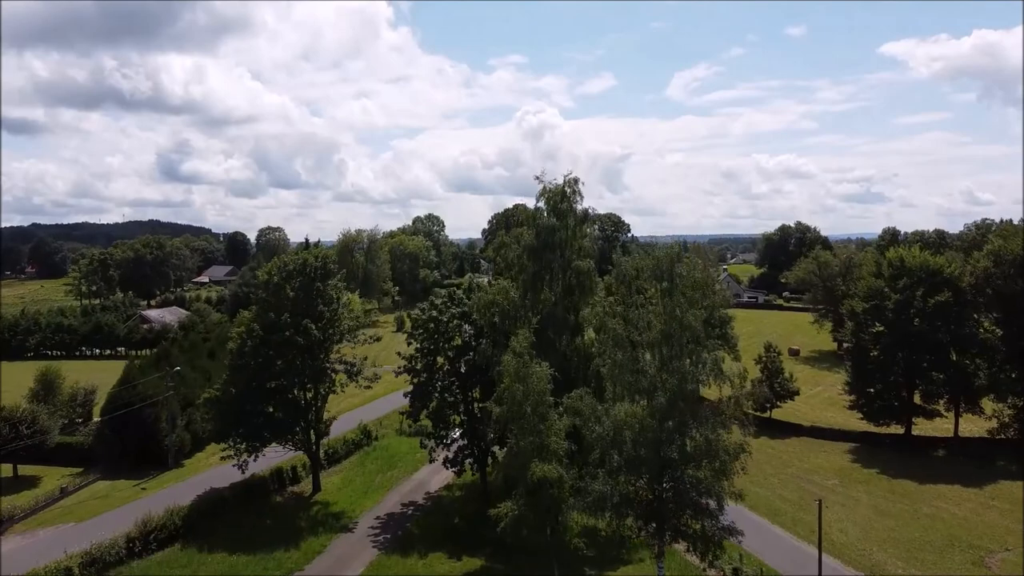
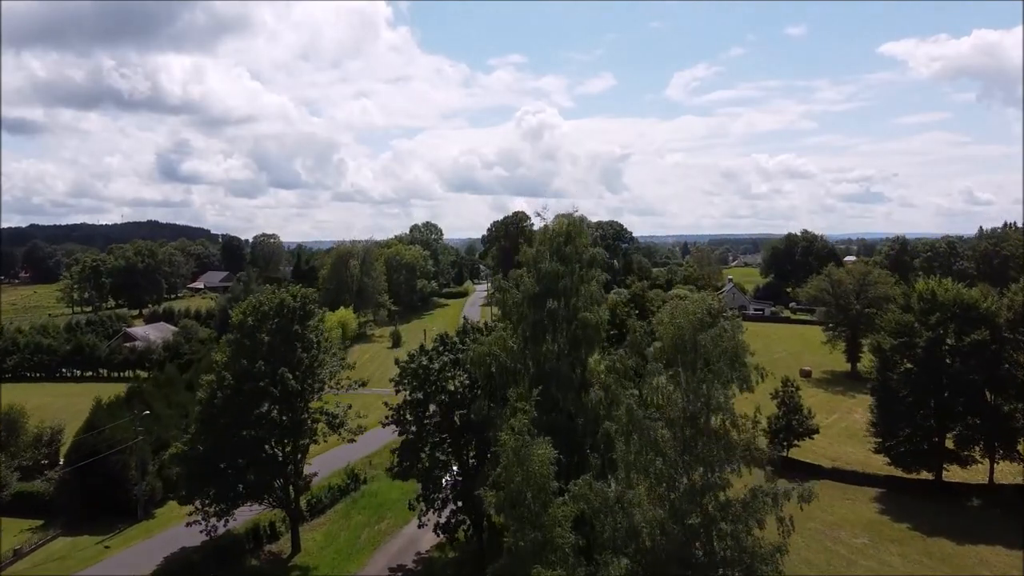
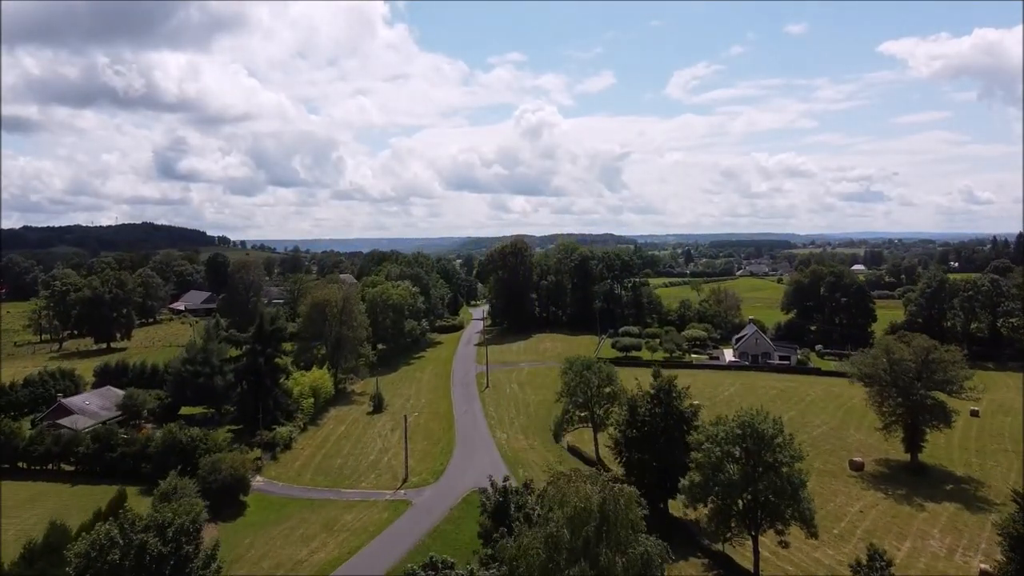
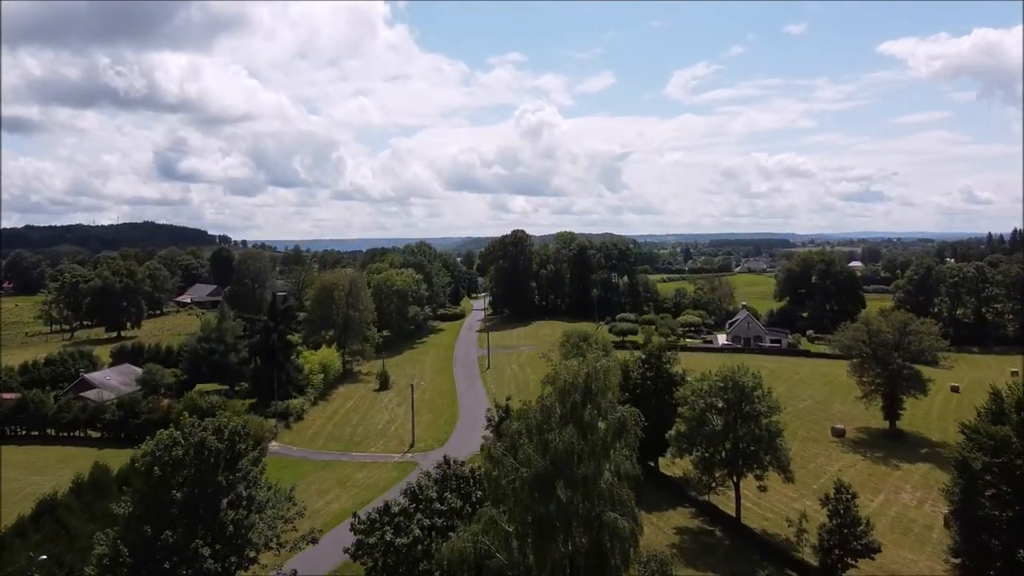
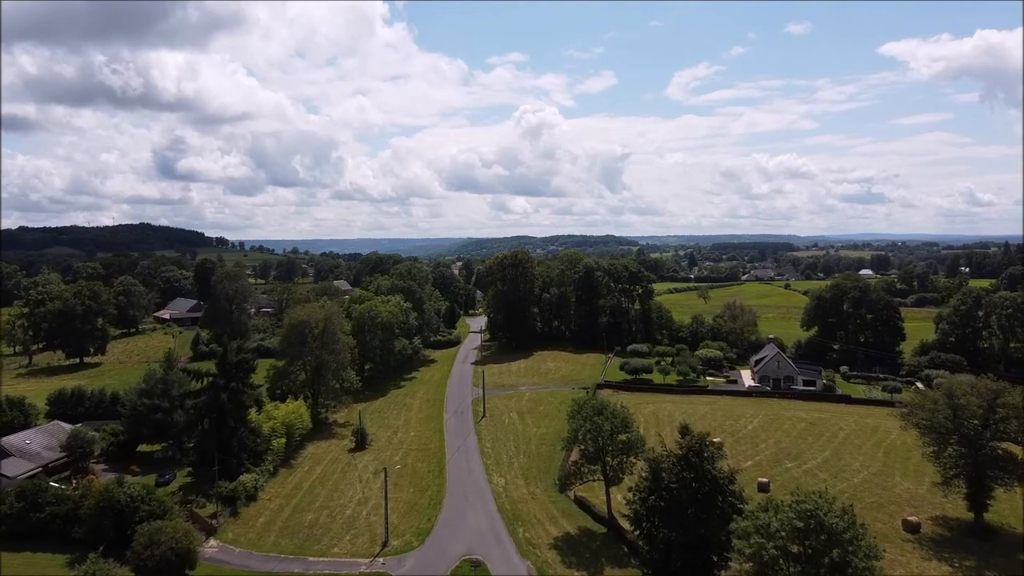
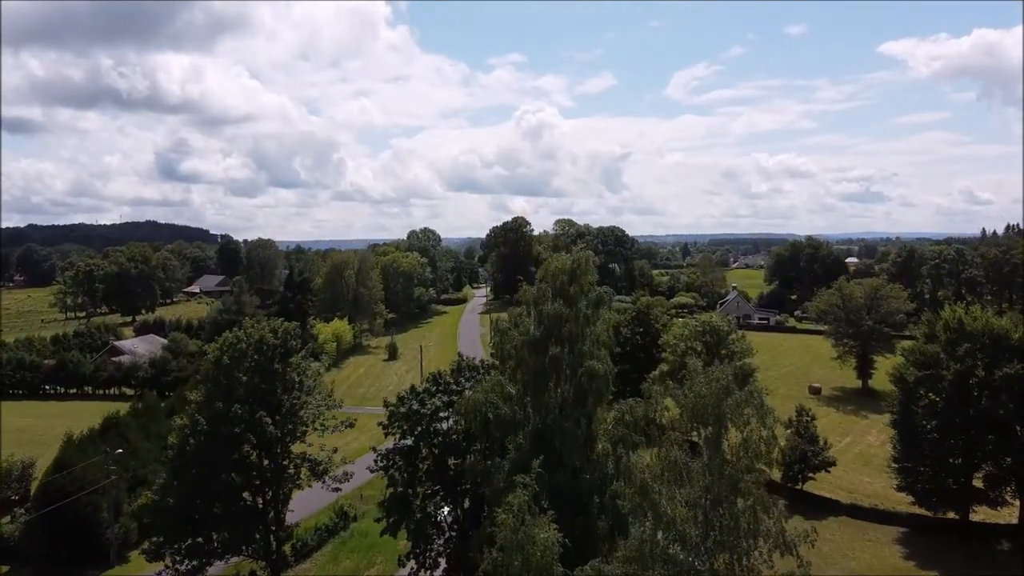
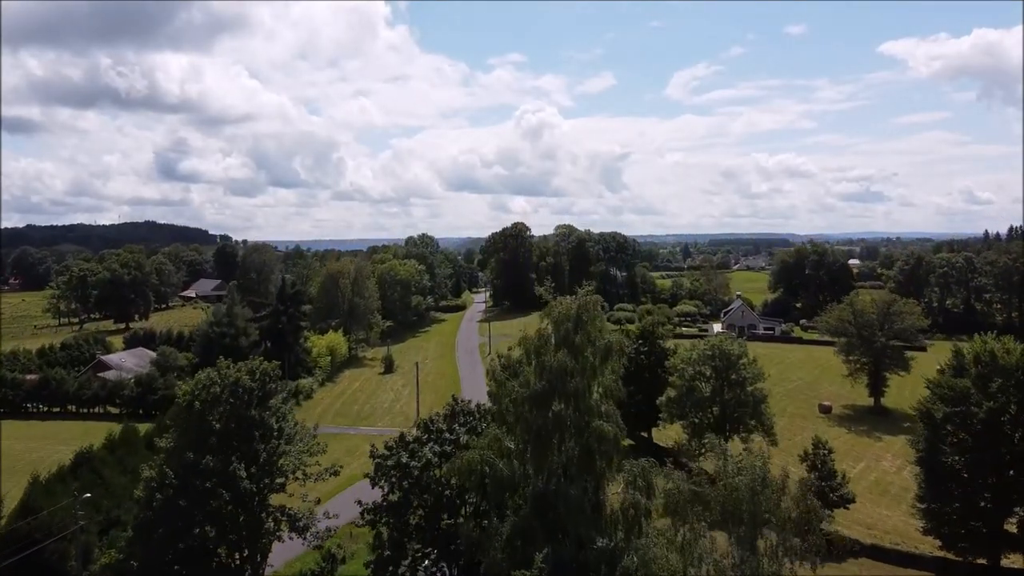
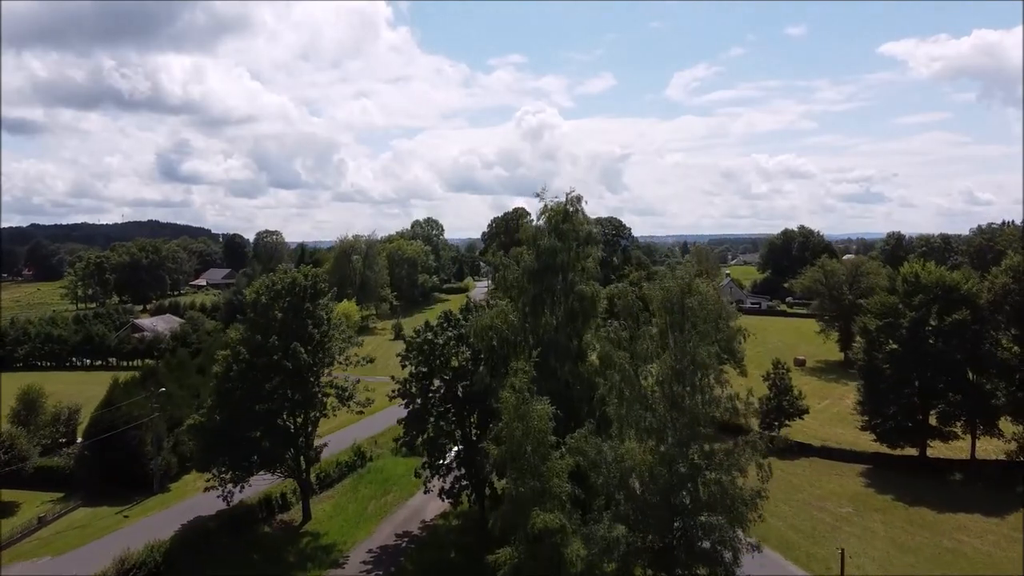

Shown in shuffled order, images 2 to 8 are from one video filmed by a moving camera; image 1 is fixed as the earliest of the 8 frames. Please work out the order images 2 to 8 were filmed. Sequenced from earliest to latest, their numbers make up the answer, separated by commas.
8, 2, 6, 7, 4, 3, 5
